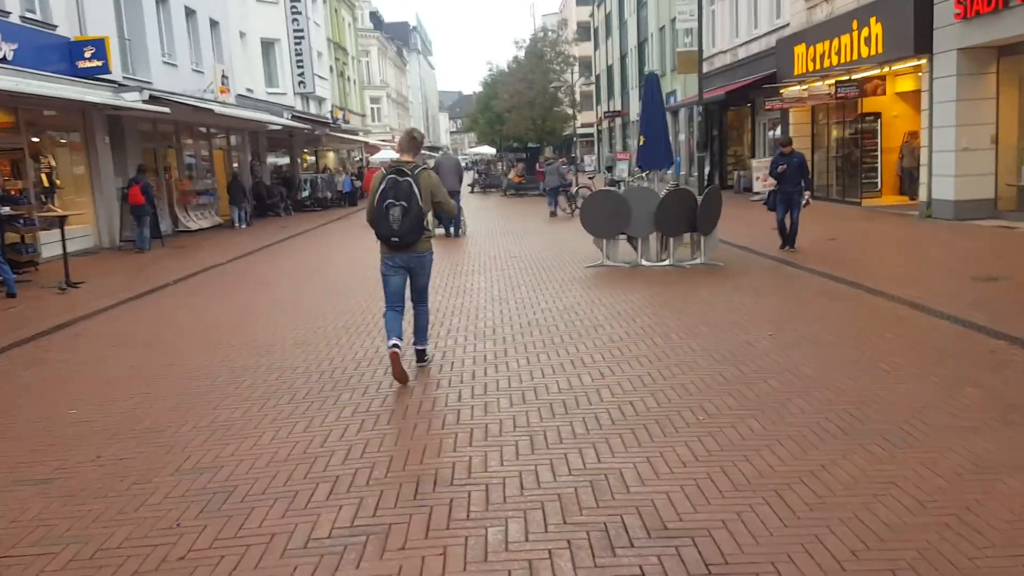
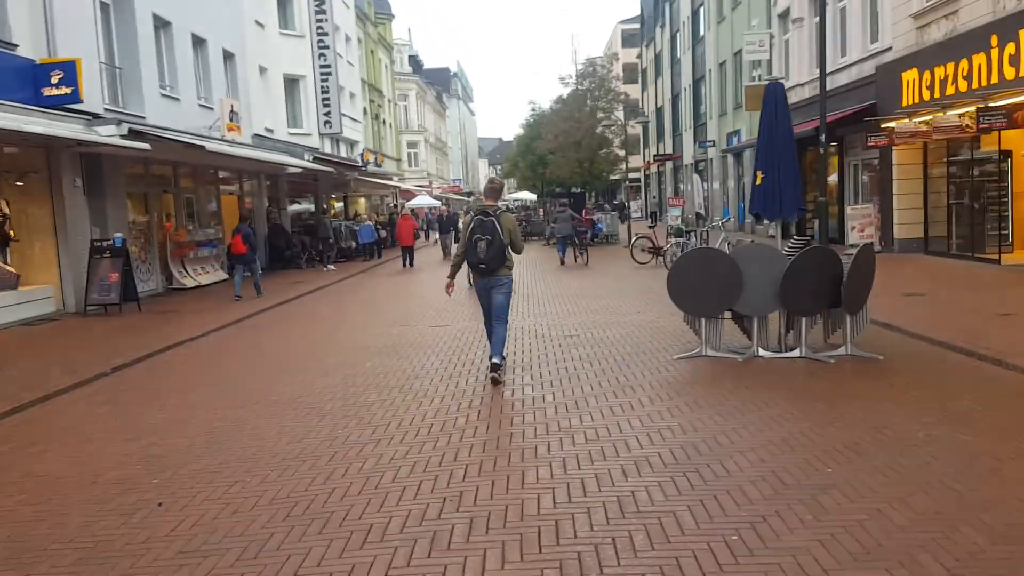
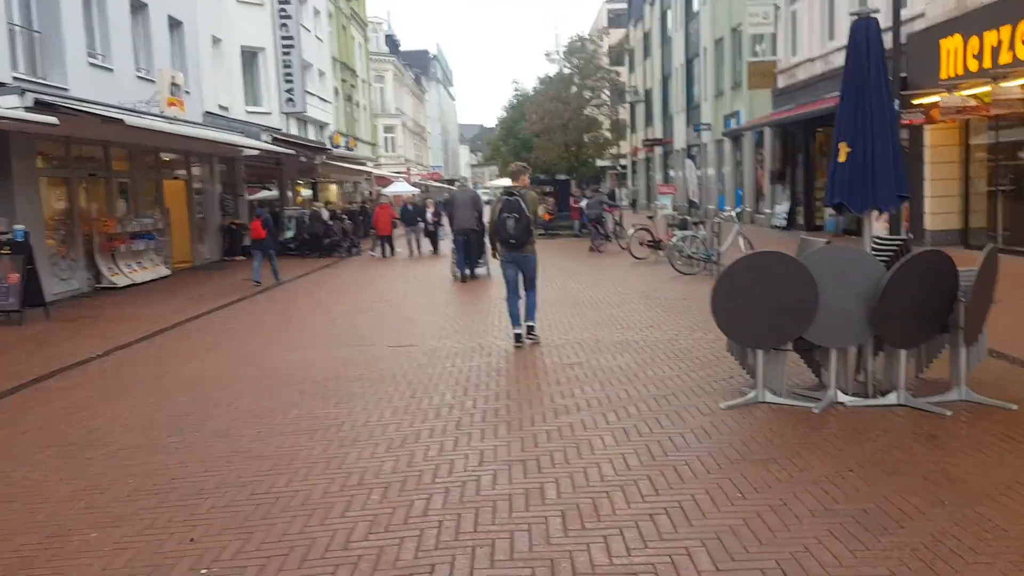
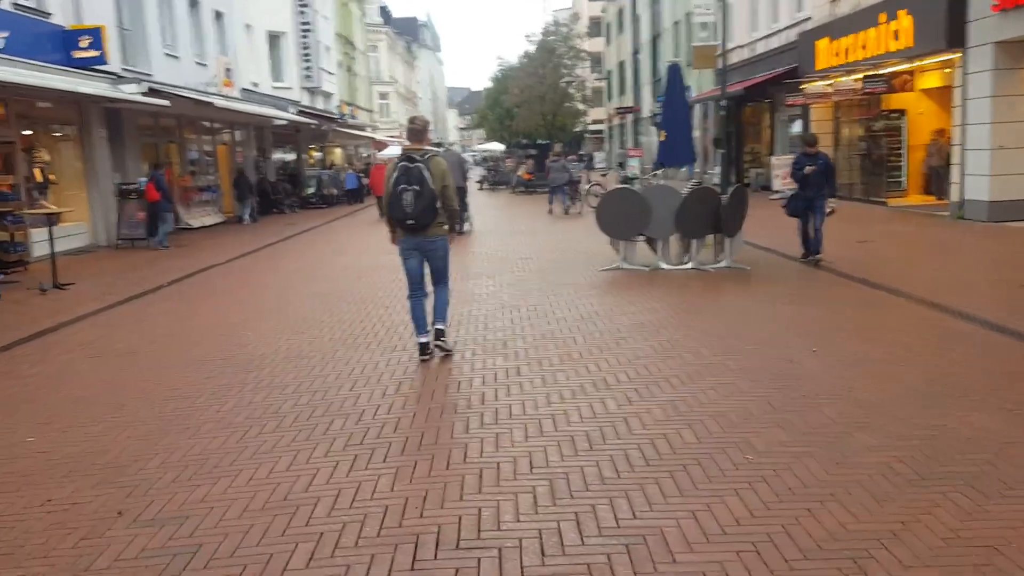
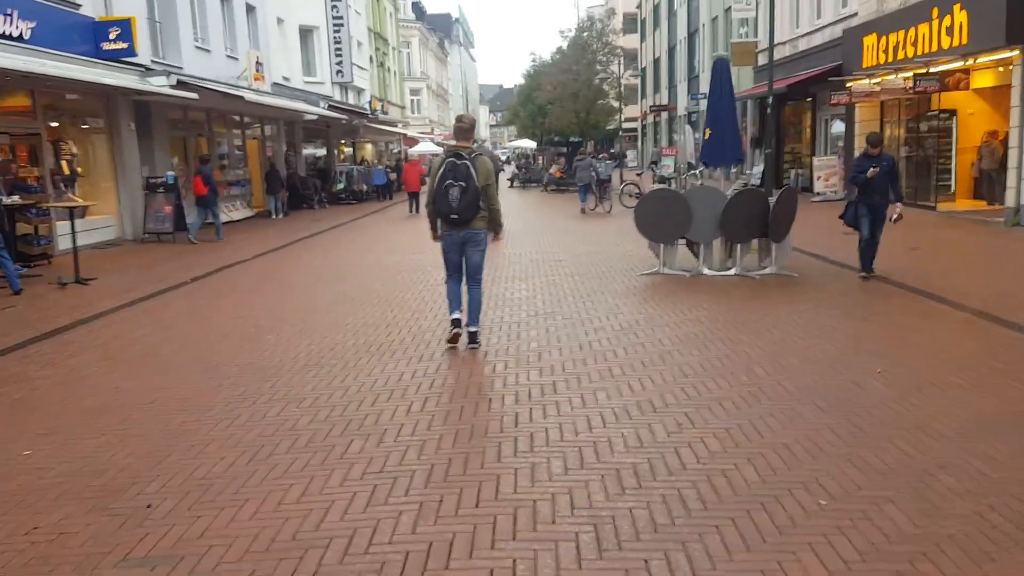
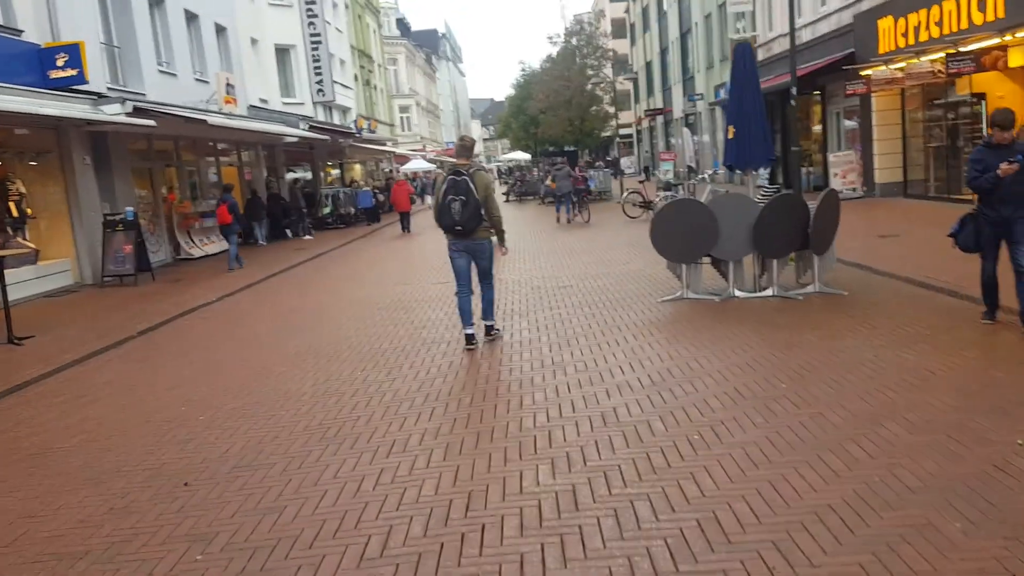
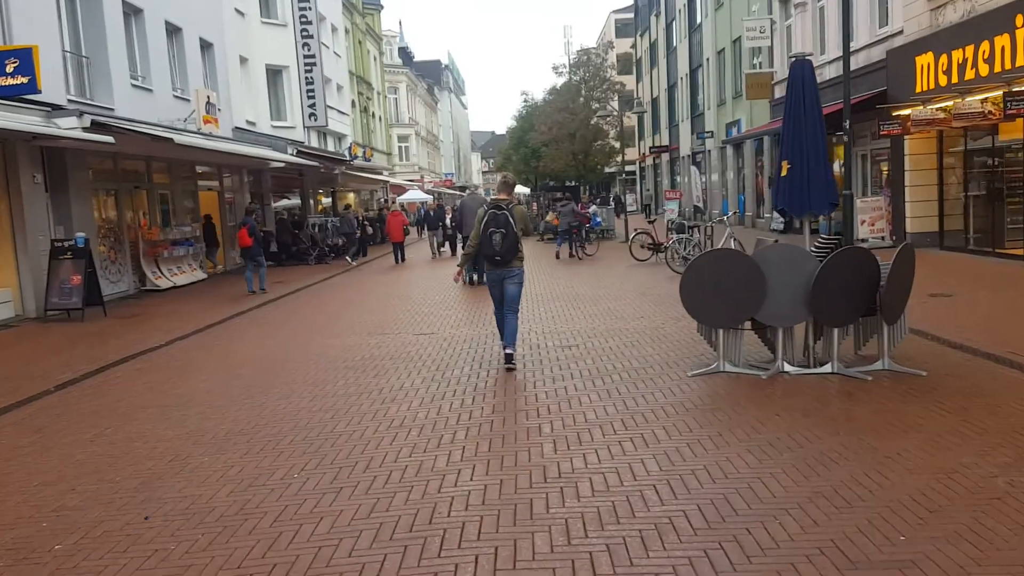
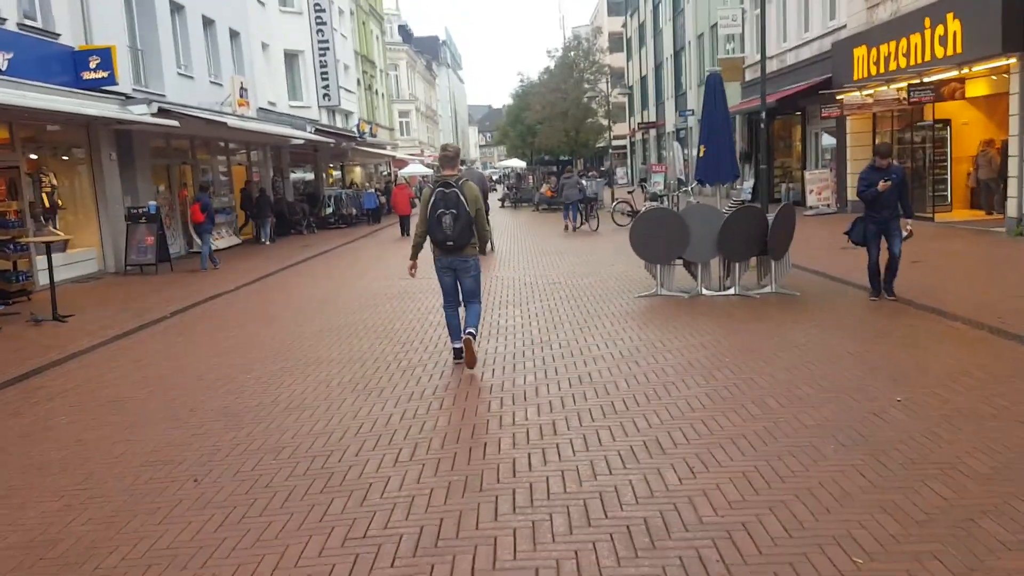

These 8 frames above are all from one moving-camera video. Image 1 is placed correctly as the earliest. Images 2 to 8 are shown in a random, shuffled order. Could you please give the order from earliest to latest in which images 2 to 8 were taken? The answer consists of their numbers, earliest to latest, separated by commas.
4, 5, 8, 6, 2, 7, 3
